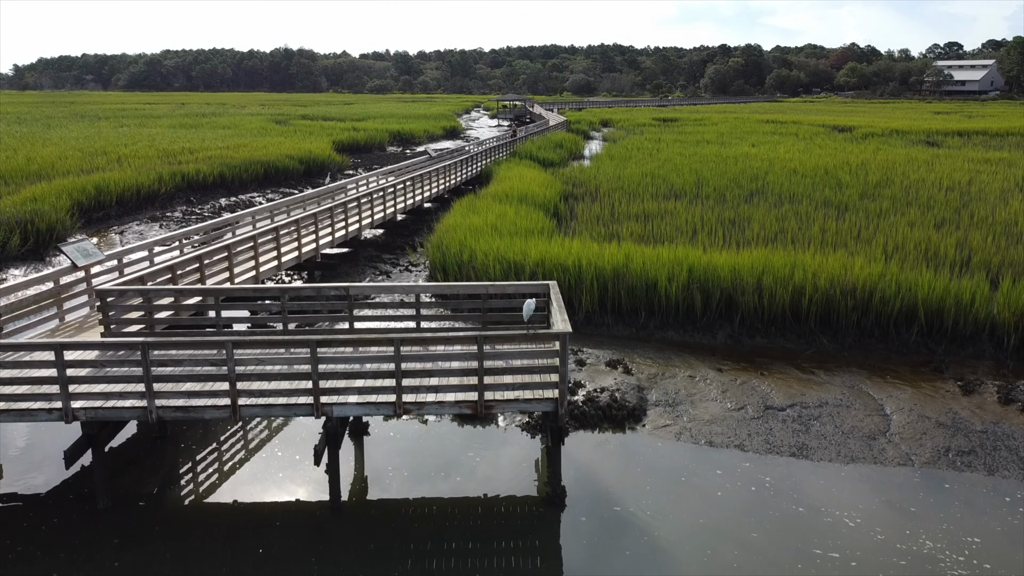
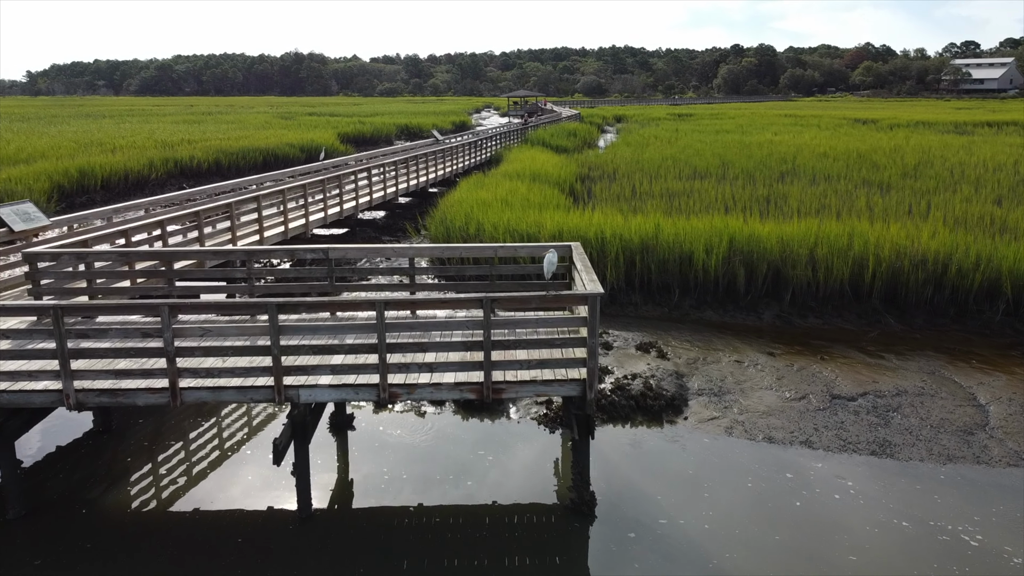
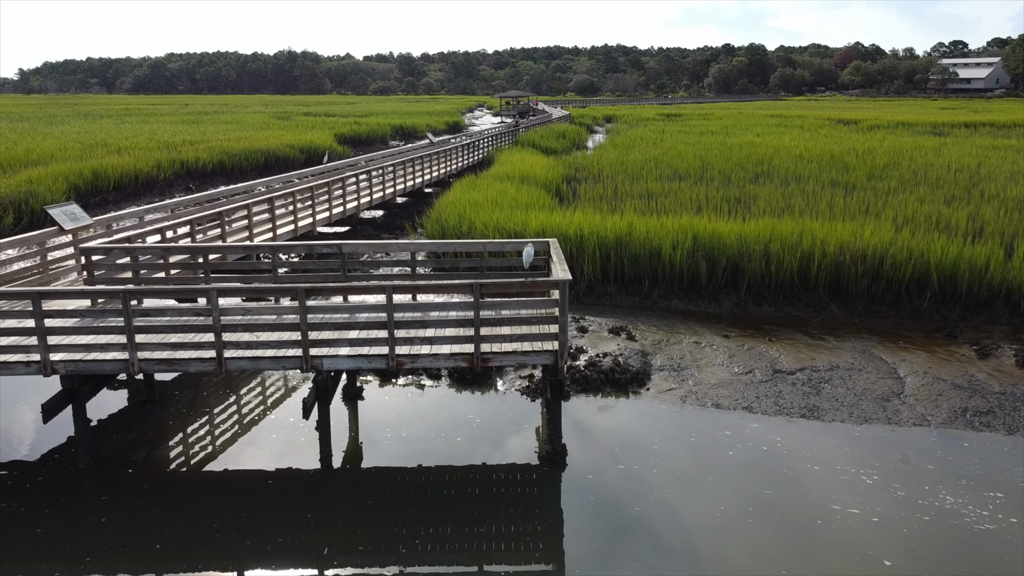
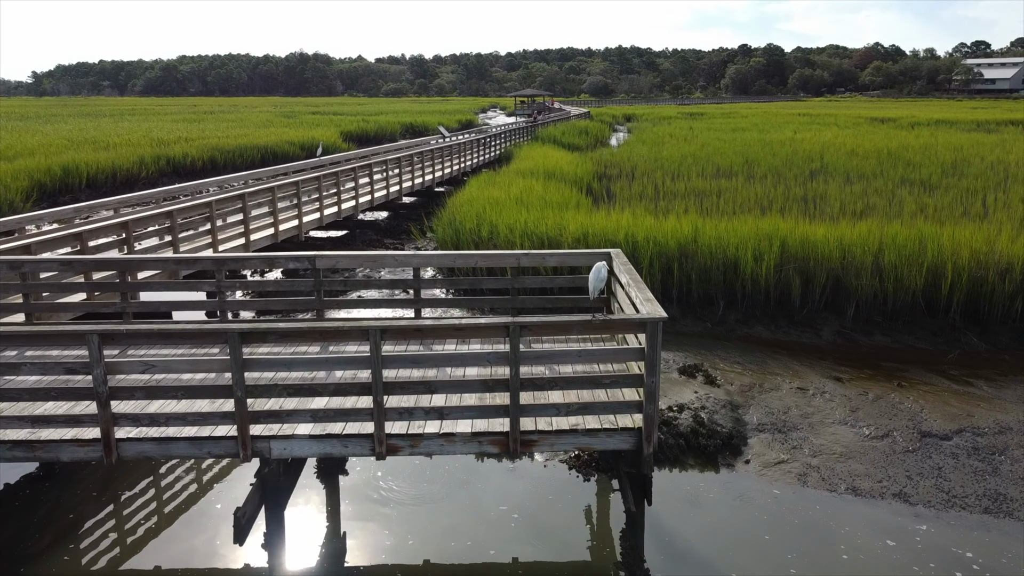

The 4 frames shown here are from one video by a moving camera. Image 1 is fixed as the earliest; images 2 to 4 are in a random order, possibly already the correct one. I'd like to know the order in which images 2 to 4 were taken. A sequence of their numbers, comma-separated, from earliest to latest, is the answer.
3, 2, 4
